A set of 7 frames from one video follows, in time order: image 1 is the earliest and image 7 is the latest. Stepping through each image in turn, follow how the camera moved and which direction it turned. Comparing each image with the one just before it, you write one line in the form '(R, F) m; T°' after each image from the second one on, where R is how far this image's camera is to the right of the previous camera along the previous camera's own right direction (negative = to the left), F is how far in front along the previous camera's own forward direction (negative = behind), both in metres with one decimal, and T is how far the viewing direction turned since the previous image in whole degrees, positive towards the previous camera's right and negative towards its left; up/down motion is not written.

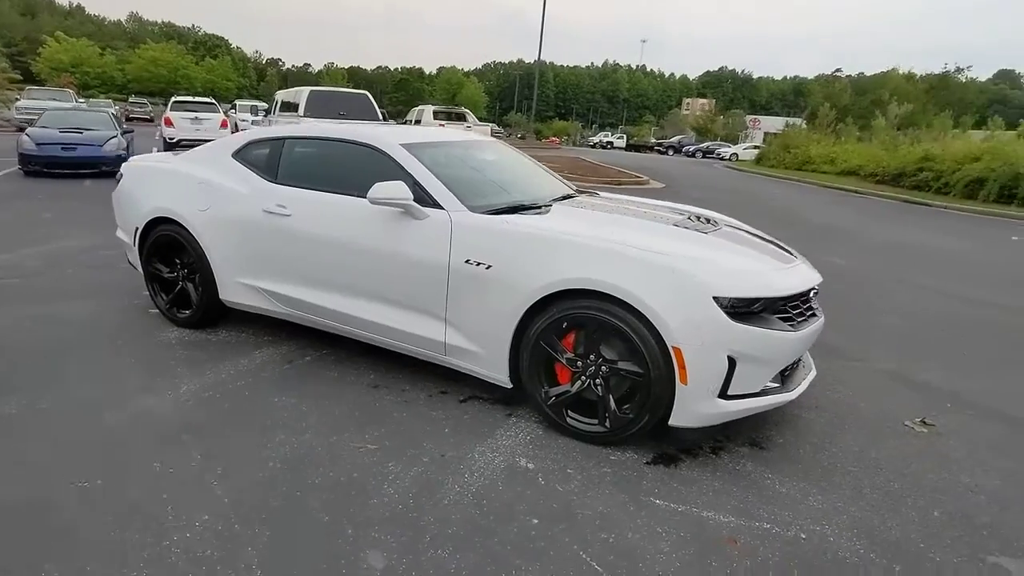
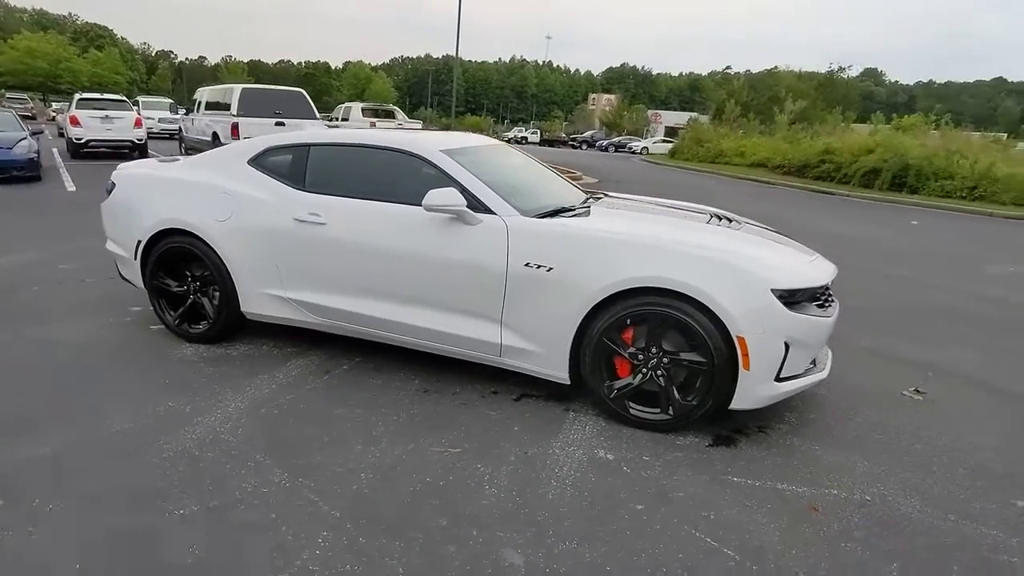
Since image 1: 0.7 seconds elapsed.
(-0.9, -0.1) m; +8°
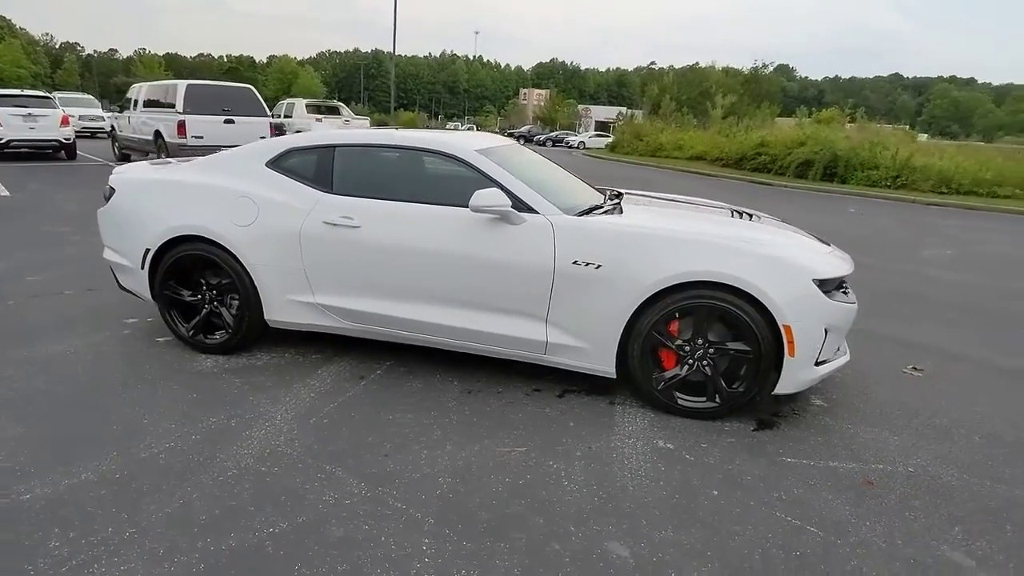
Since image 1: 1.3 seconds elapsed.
(-0.7, 0.0) m; +6°
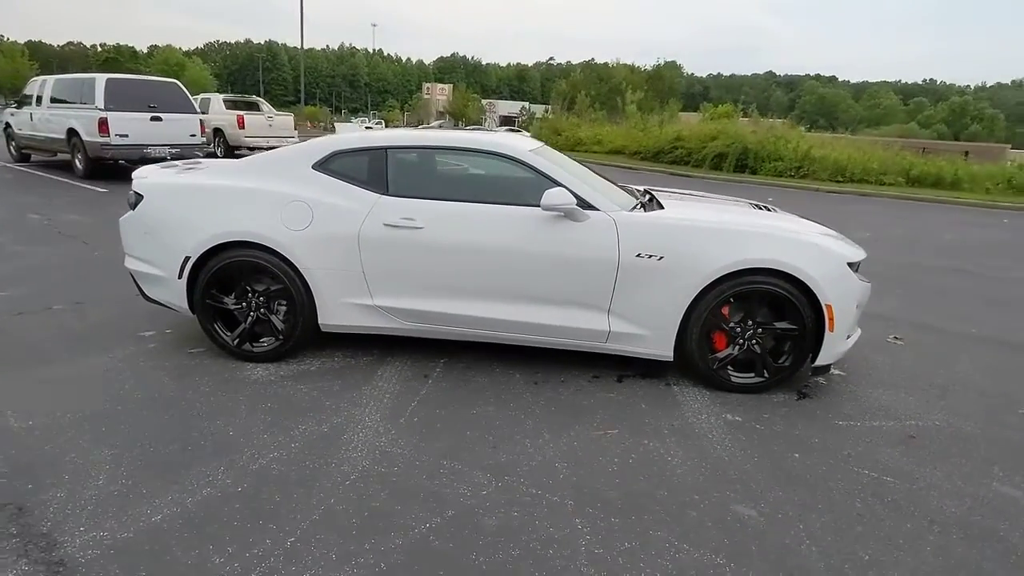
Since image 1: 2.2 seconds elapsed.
(-1.0, -0.1) m; +9°
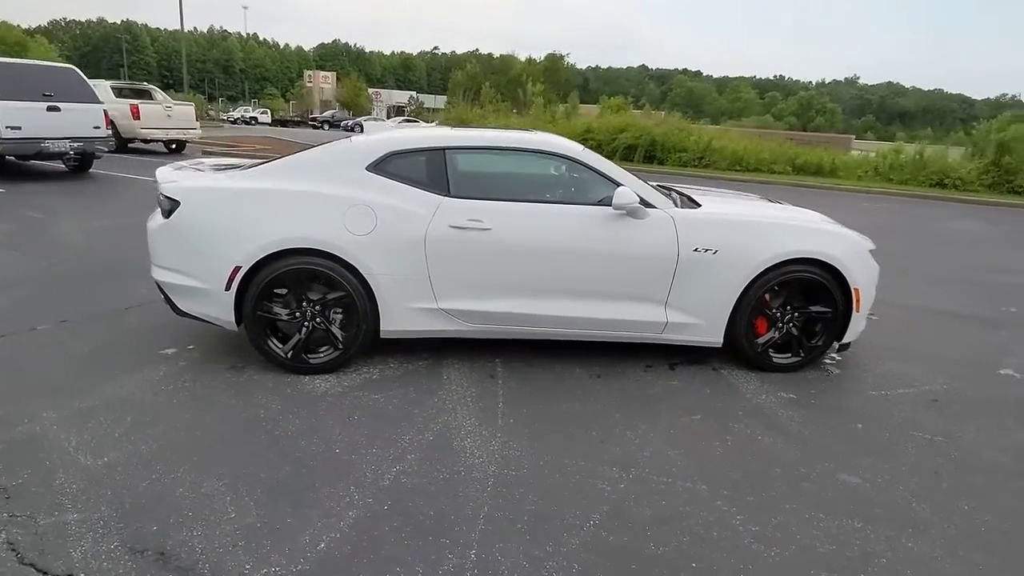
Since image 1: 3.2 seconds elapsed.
(-1.2, +0.1) m; +10°
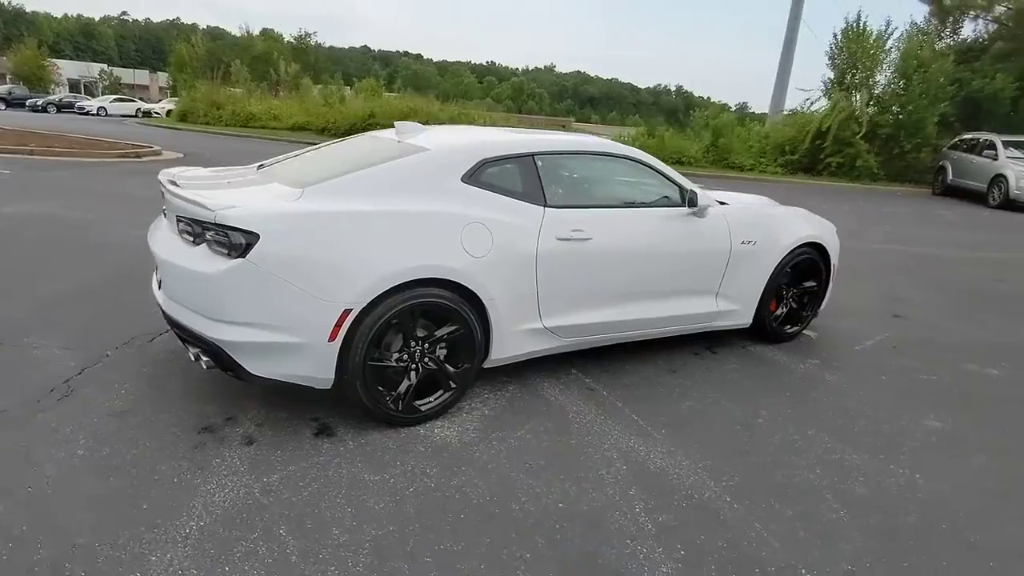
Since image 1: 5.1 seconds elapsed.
(-2.2, +0.7) m; +23°
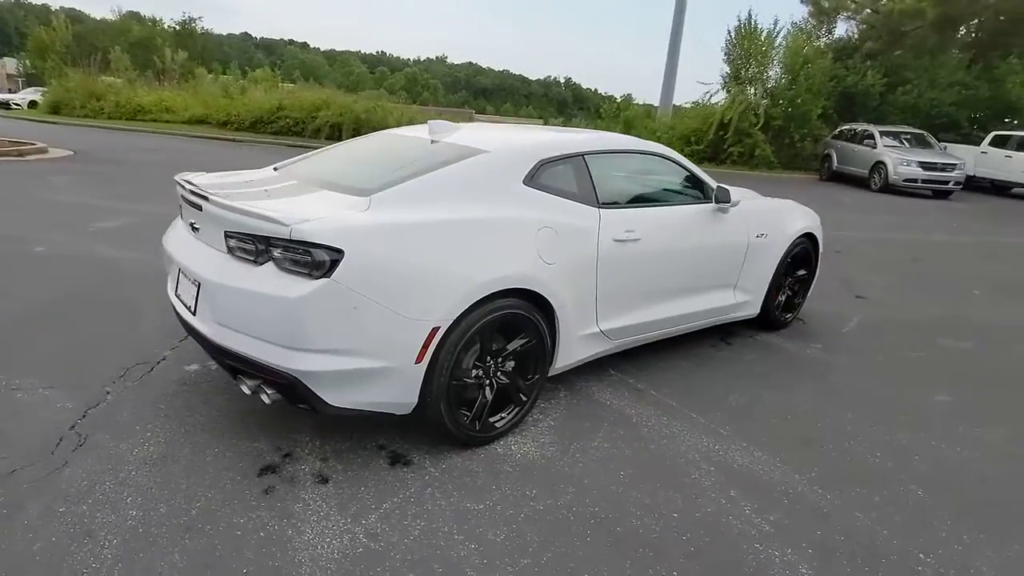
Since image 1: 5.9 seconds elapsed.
(-0.9, +0.2) m; +9°
